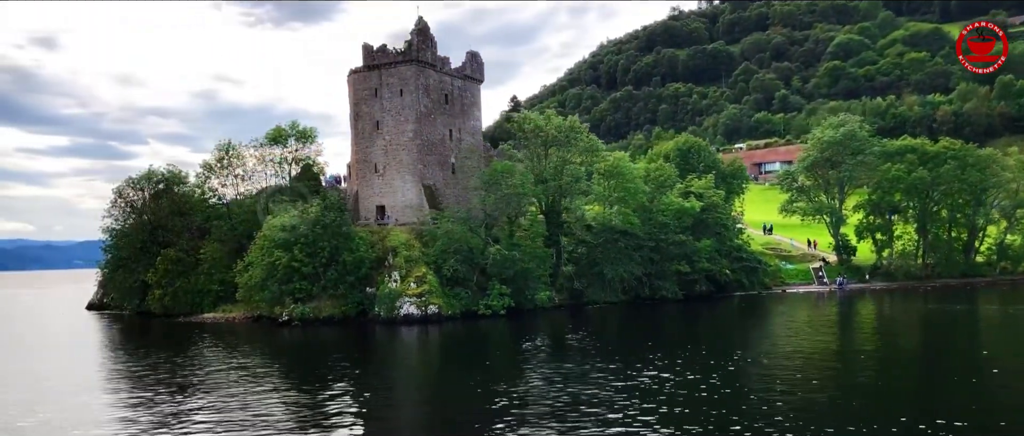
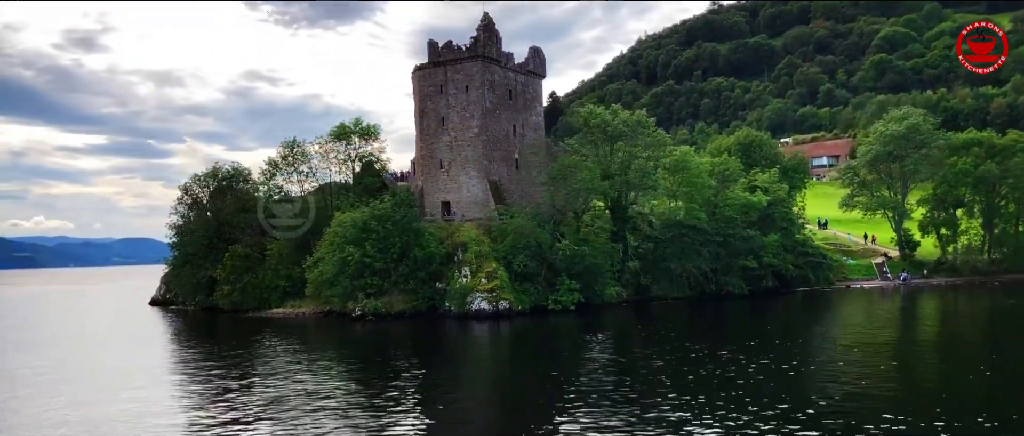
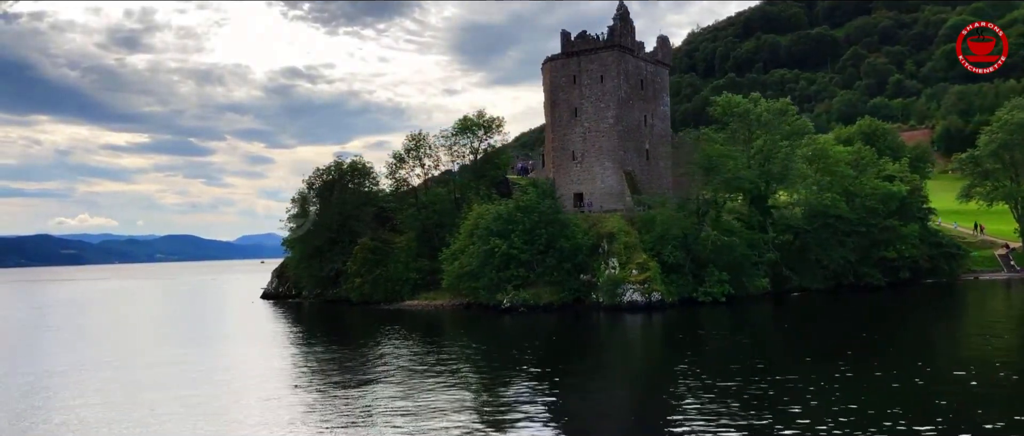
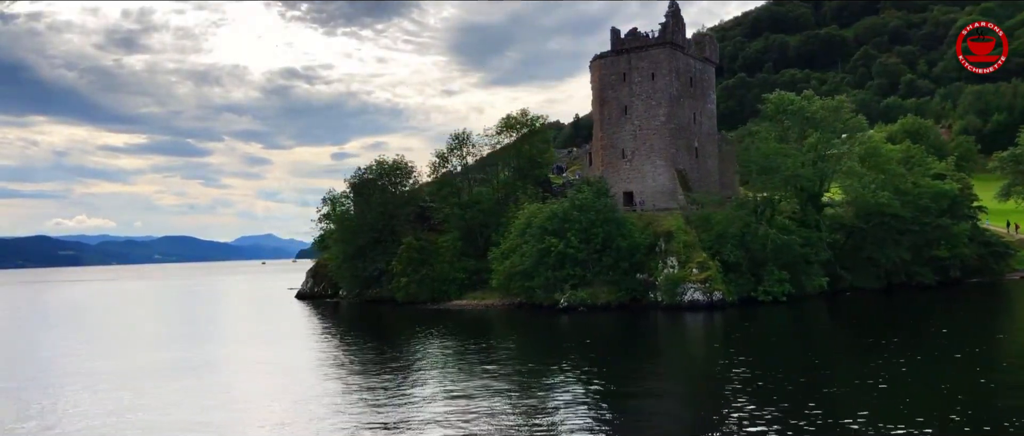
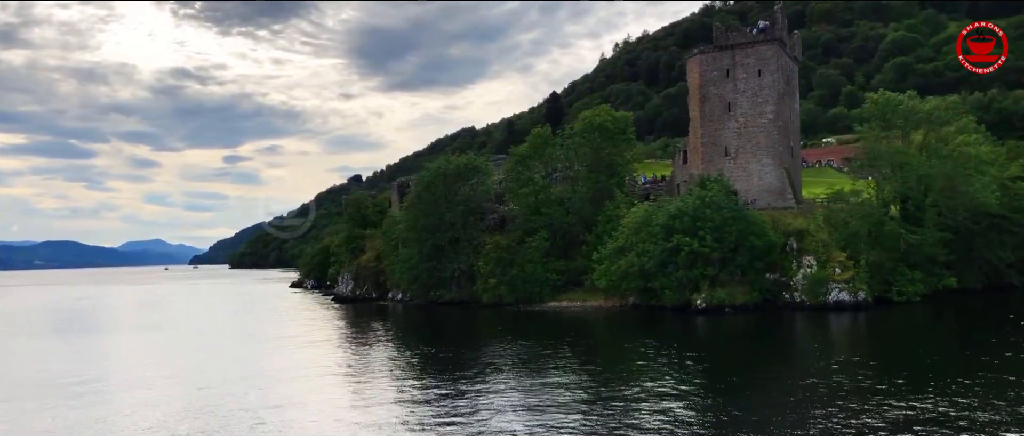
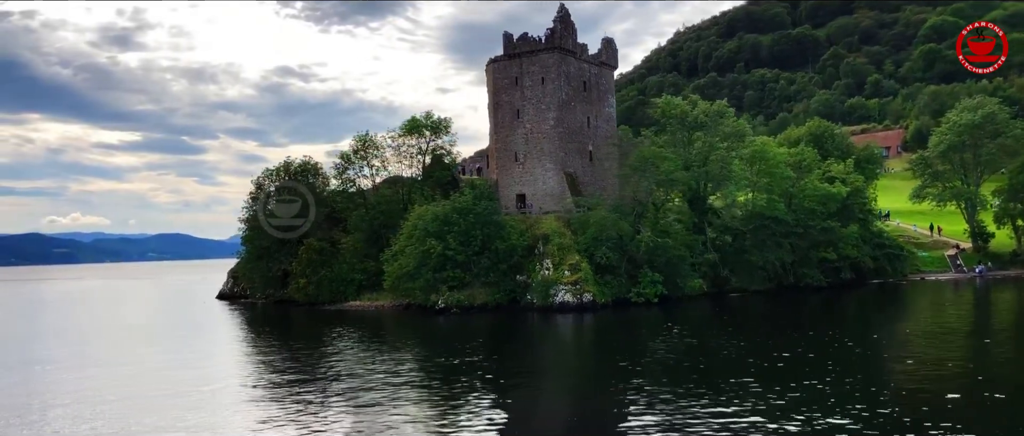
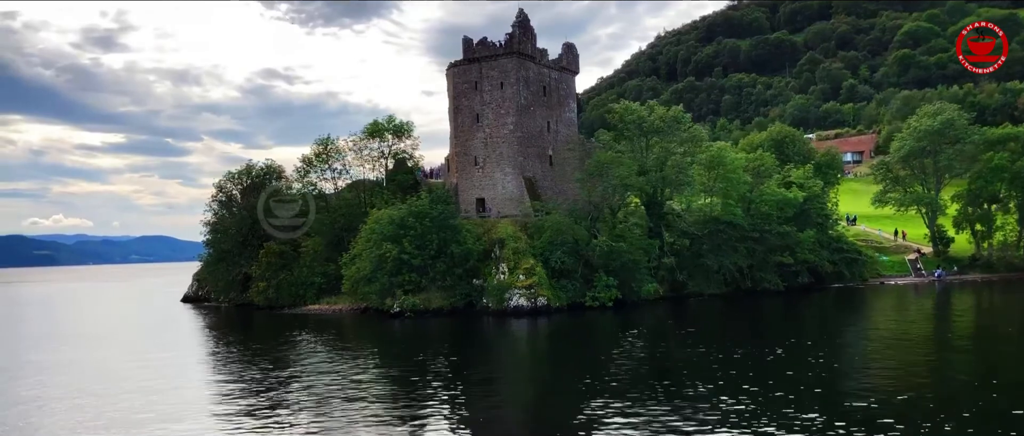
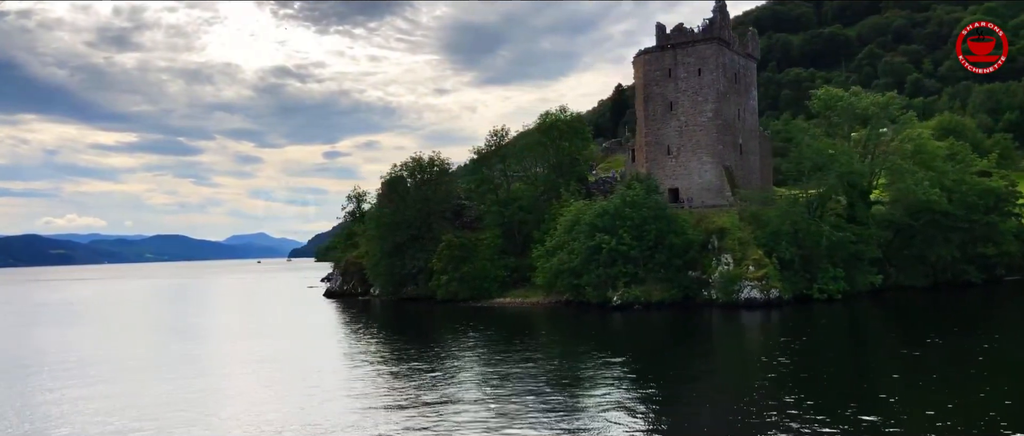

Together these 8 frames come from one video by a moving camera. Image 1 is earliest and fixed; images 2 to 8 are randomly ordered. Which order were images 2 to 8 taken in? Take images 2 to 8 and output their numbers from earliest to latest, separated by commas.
2, 7, 6, 3, 4, 8, 5
